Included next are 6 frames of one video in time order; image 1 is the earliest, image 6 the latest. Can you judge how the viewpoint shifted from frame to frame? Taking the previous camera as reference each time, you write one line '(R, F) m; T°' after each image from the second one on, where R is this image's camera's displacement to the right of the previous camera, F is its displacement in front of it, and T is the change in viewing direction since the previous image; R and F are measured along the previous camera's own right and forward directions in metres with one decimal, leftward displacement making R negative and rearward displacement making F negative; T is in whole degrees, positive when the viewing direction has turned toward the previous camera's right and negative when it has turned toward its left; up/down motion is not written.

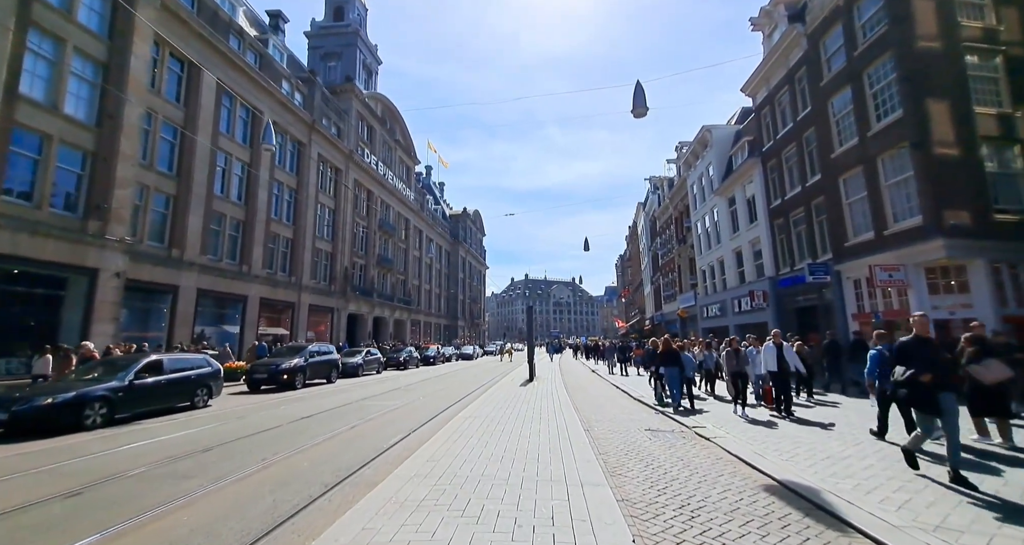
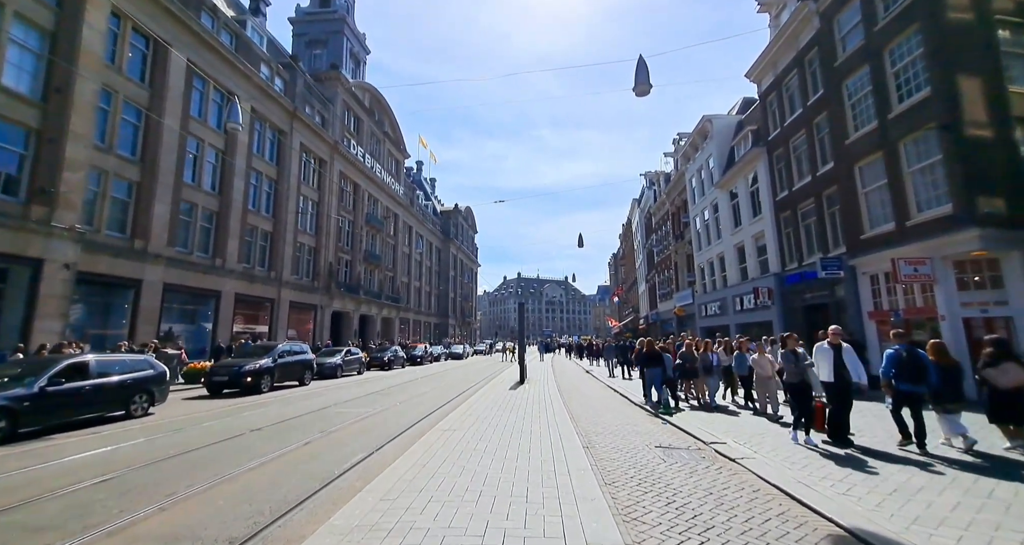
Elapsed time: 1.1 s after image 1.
(+0.1, +1.4) m; +1°
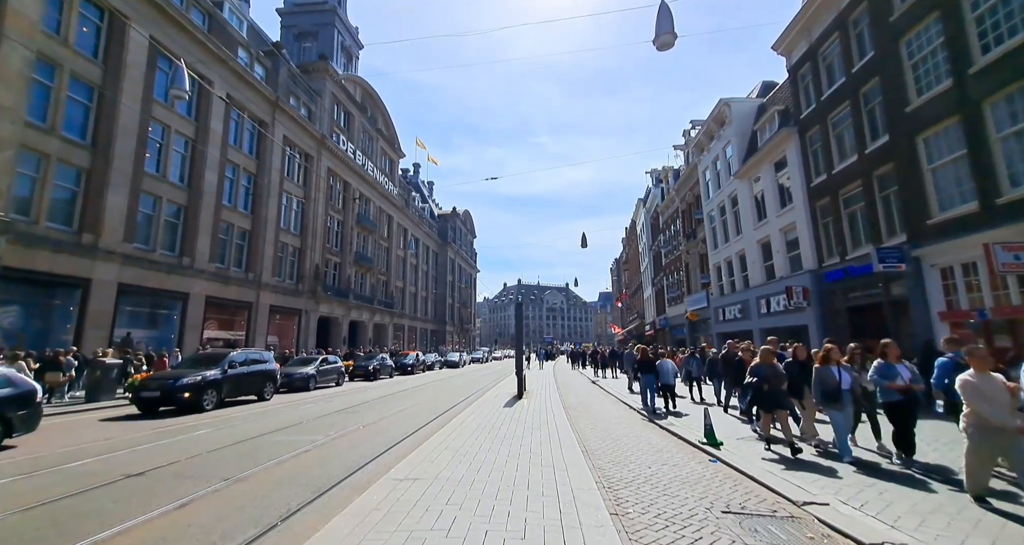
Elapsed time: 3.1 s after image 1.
(+0.1, +2.5) m; 0°
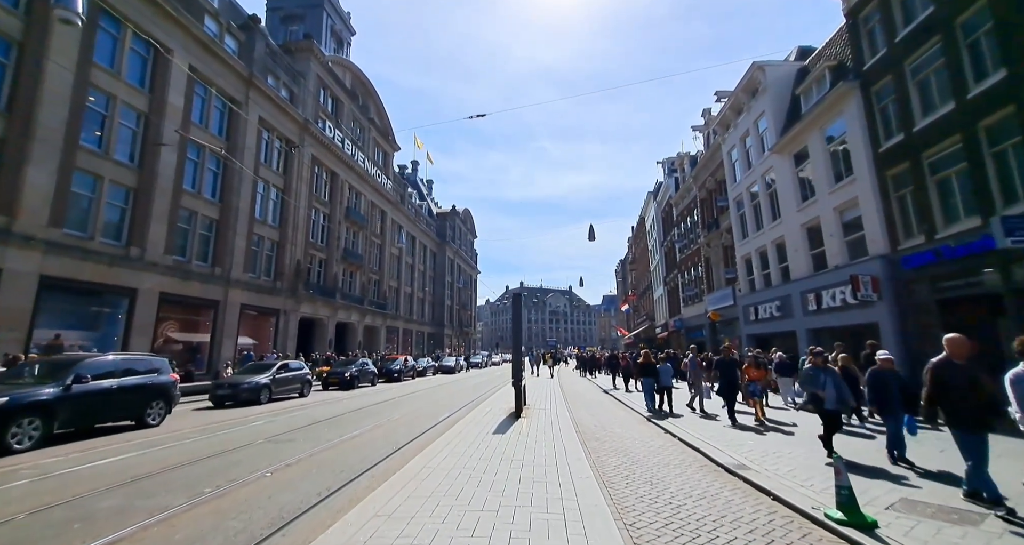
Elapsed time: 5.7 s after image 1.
(+0.2, +3.3) m; 0°
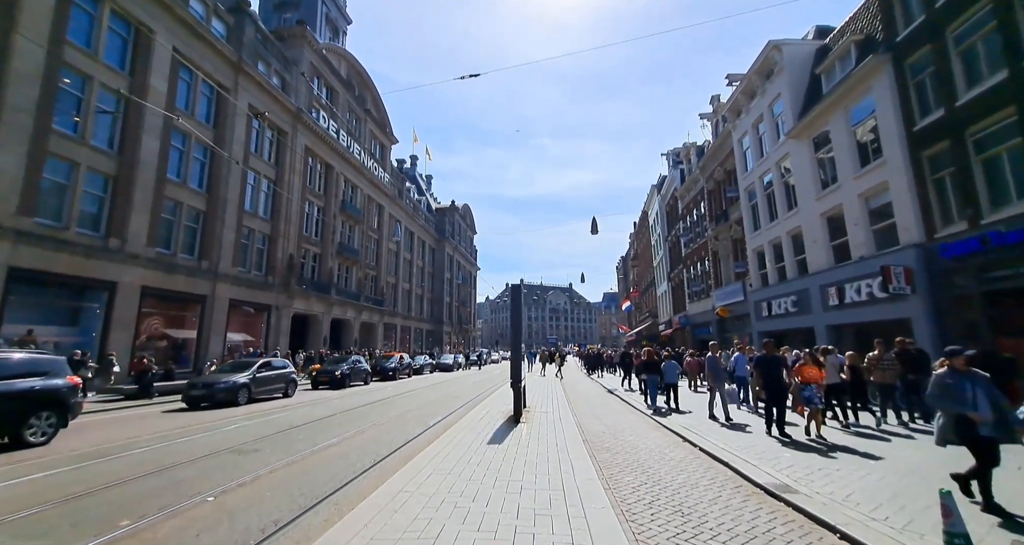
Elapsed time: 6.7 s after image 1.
(0.0, +1.1) m; 0°
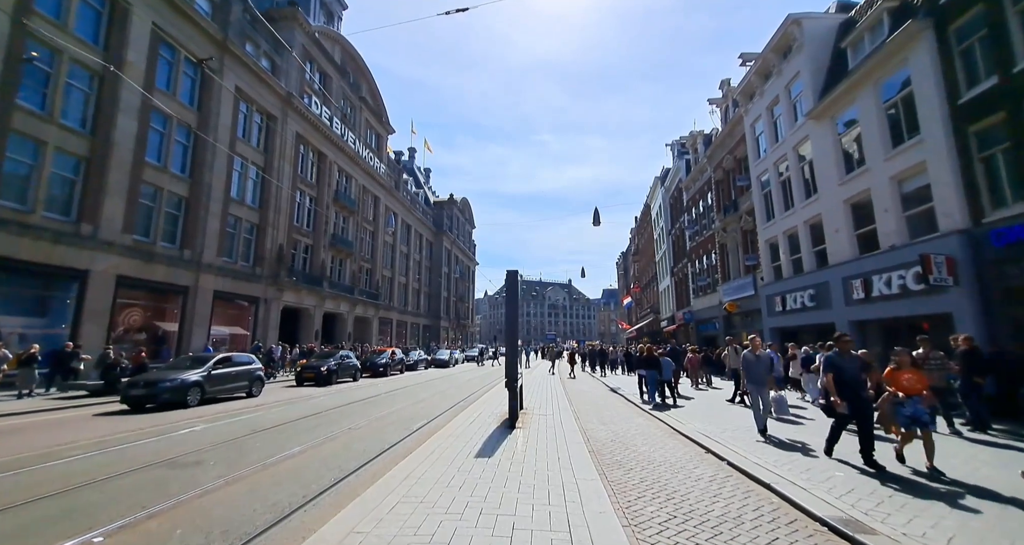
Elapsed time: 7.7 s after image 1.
(+0.1, +1.3) m; 0°
